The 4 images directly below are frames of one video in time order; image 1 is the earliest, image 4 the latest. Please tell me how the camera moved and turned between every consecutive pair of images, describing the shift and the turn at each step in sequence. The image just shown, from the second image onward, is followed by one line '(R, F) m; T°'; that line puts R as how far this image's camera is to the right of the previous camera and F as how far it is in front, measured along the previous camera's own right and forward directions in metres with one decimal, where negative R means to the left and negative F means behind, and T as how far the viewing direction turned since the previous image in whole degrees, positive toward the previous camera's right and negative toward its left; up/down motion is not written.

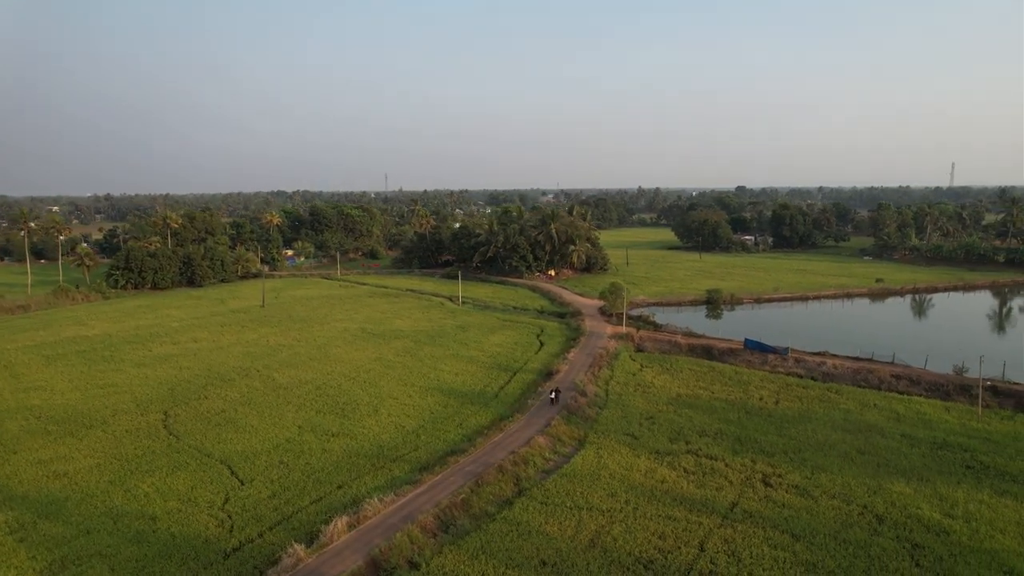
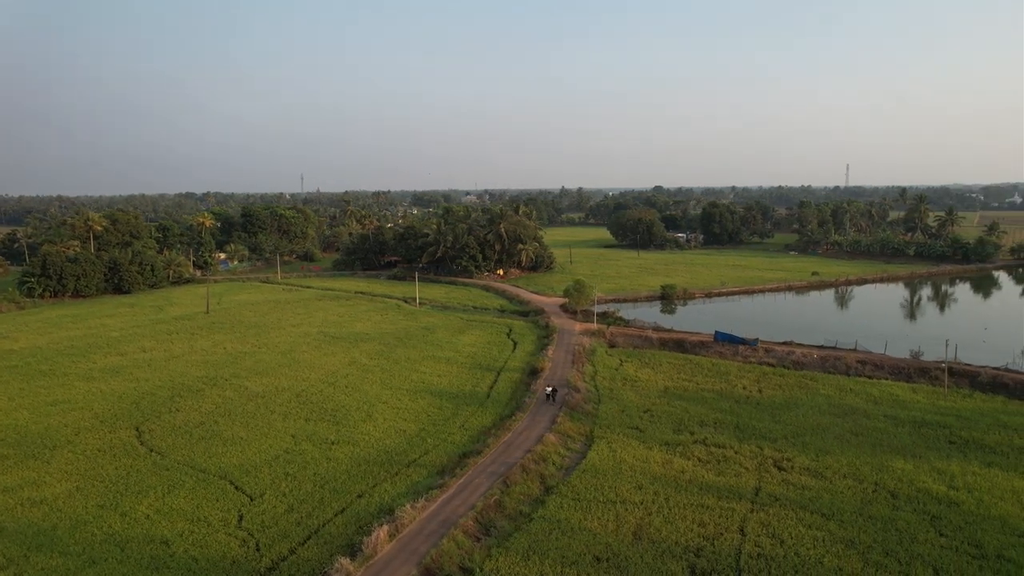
(-2.8, +0.4) m; +7°
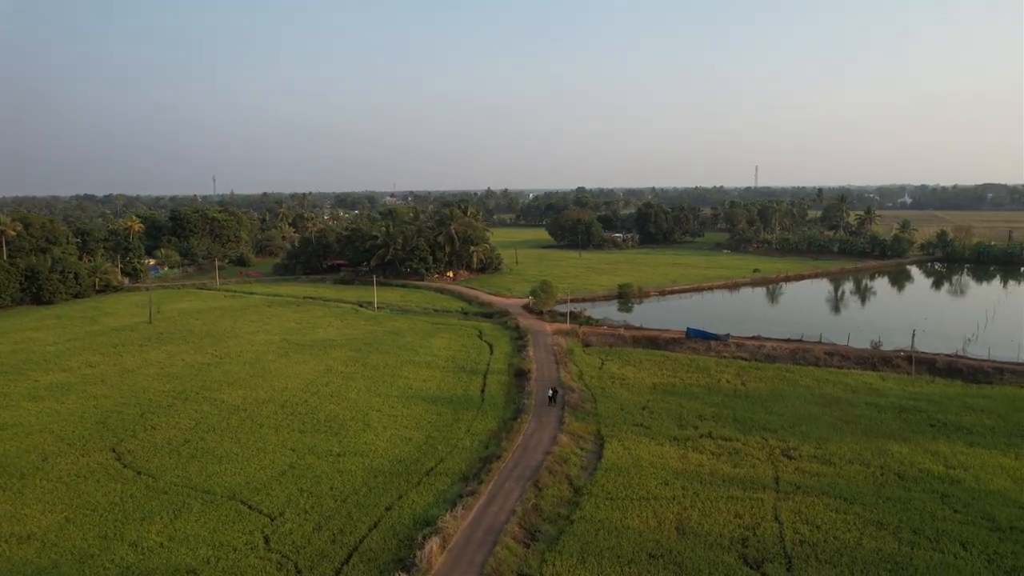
(-2.9, +0.3) m; +7°
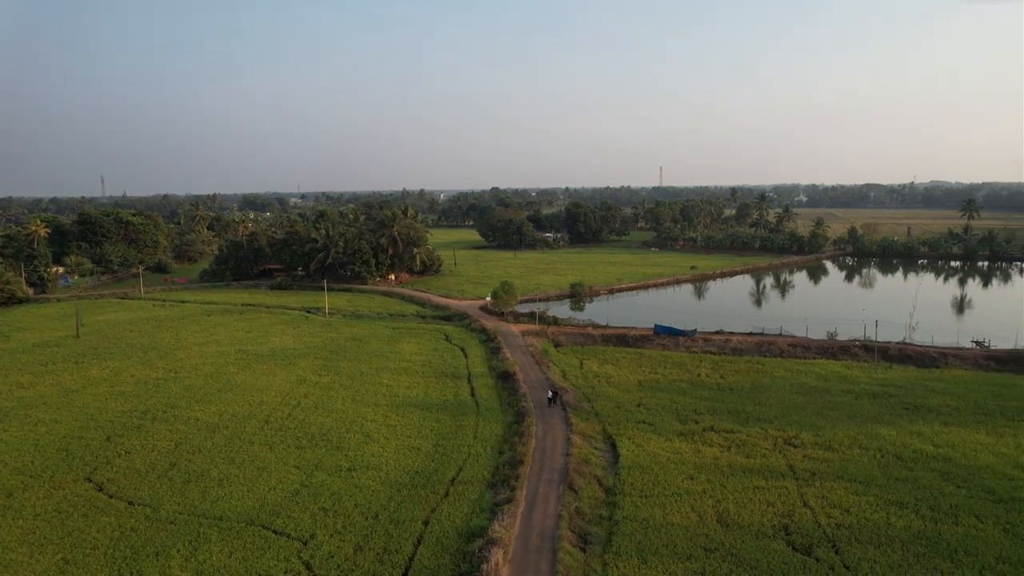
(-3.2, +0.4) m; +7°
